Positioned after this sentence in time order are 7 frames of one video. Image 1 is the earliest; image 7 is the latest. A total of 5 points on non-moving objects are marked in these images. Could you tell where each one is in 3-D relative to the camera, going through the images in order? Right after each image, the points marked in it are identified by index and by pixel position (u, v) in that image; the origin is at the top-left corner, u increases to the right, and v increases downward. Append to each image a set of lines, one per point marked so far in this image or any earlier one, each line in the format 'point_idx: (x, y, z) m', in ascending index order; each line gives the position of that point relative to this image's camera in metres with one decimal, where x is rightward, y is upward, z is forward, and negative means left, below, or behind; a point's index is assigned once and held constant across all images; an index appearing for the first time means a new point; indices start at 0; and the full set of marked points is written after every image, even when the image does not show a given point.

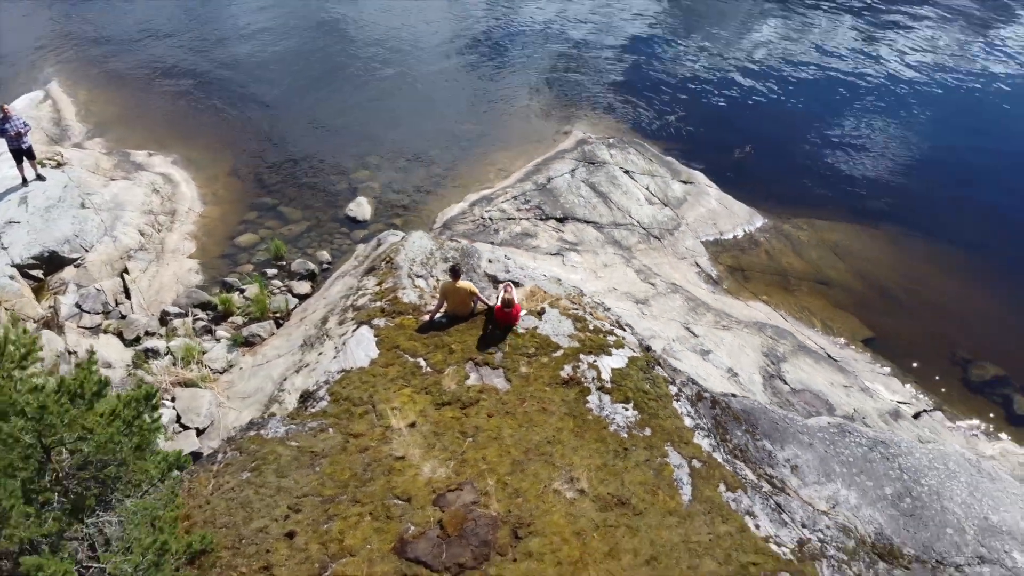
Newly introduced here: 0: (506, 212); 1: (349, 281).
0: (-0.1, +1.6, +17.3) m
1: (-2.9, +0.2, +14.9) m
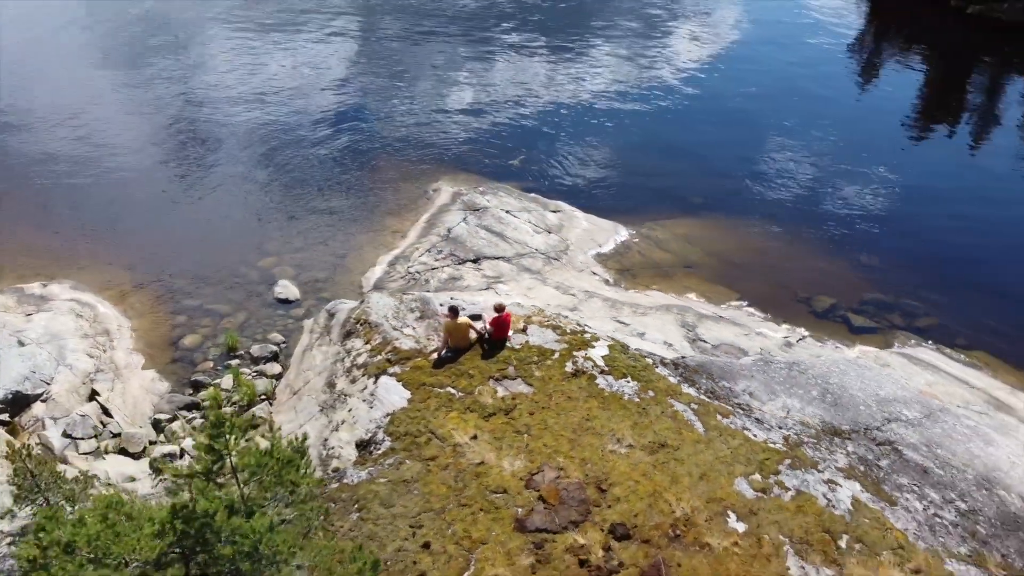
0: (-2.0, +0.6, +19.6) m
1: (-3.7, -1.2, +16.4) m
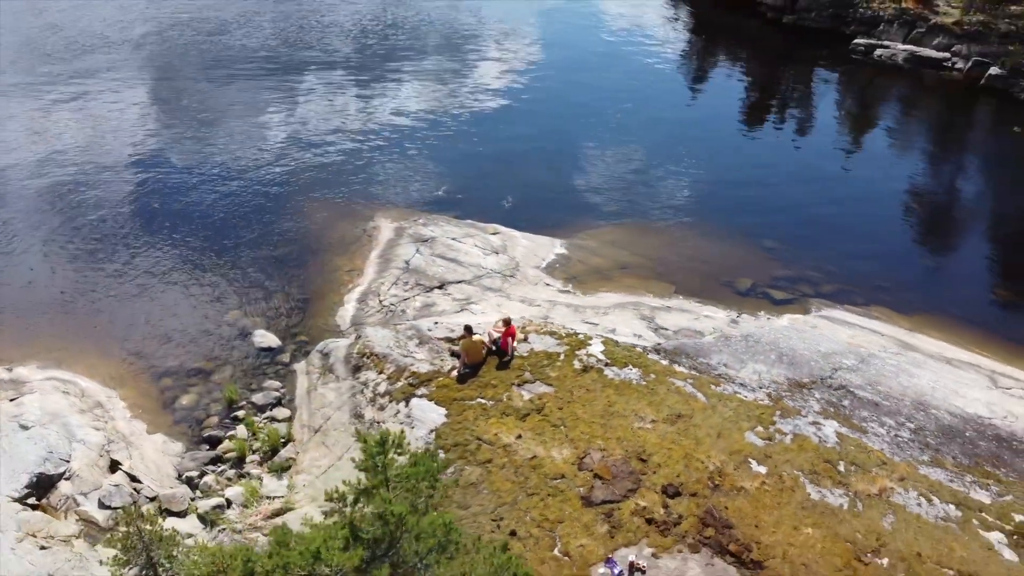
0: (-2.9, -0.2, +20.8) m
1: (-3.7, -2.0, +17.4) m
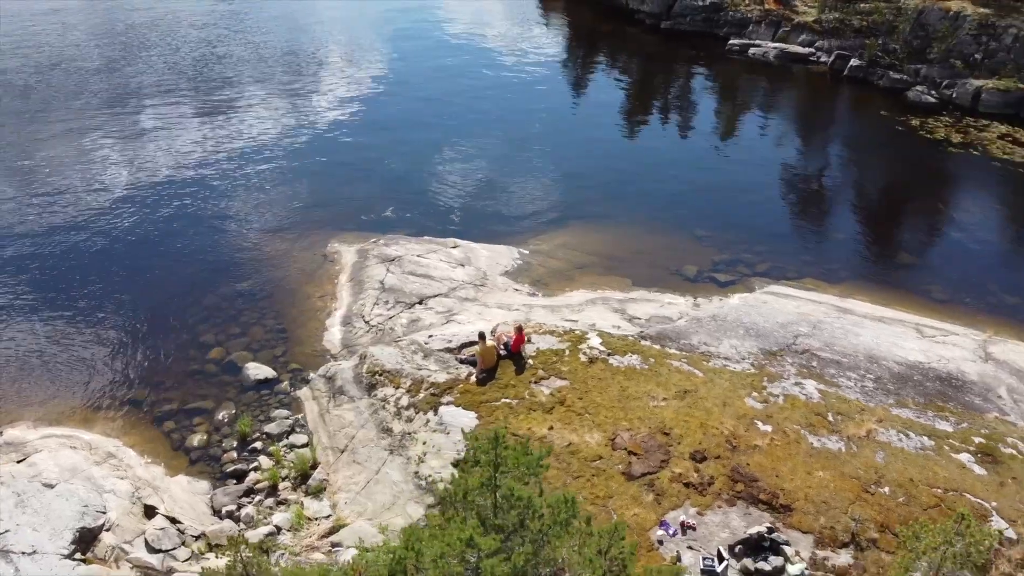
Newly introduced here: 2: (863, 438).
0: (-3.4, -0.7, +21.6) m
1: (-3.5, -2.6, +18.0) m
2: (+6.8, -2.9, +15.8) m
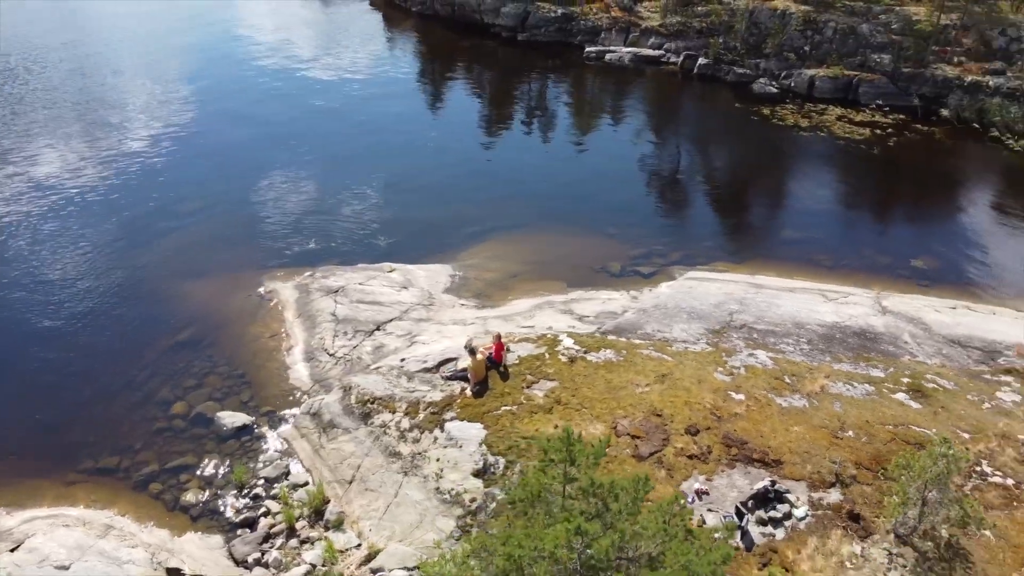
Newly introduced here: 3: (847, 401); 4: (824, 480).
0: (-4.5, -1.5, +21.9) m
1: (-3.6, -3.3, +18.4) m
2: (+6.8, -2.3, +18.2) m
3: (+7.4, -2.5, +18.0) m
4: (+6.1, -3.7, +15.9) m
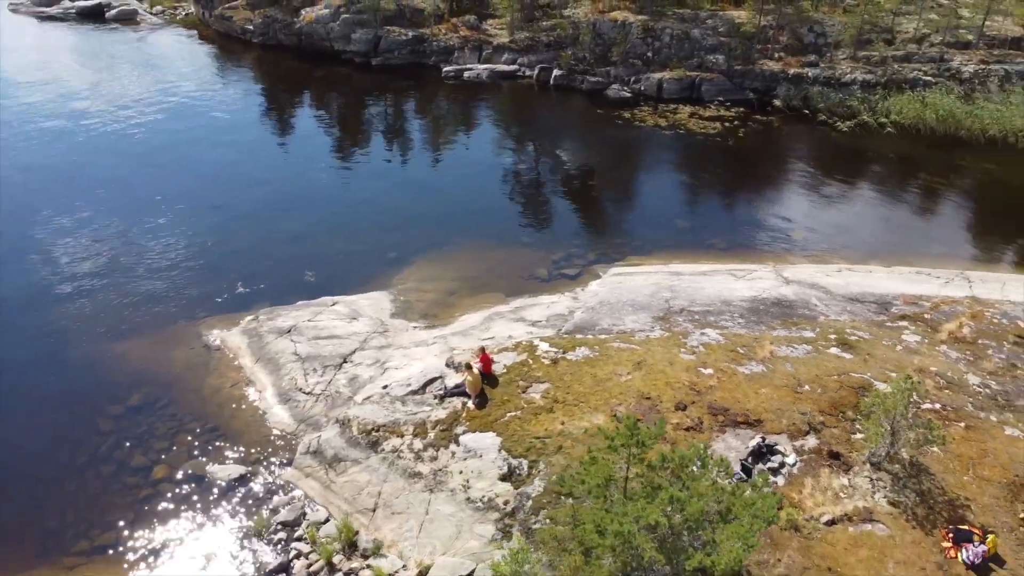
0: (-5.3, -2.5, +22.1) m
1: (-3.5, -4.1, +18.9) m
2: (+6.6, -1.8, +20.9) m
3: (+7.2, -1.8, +20.8) m
4: (+6.5, -3.2, +18.5) m
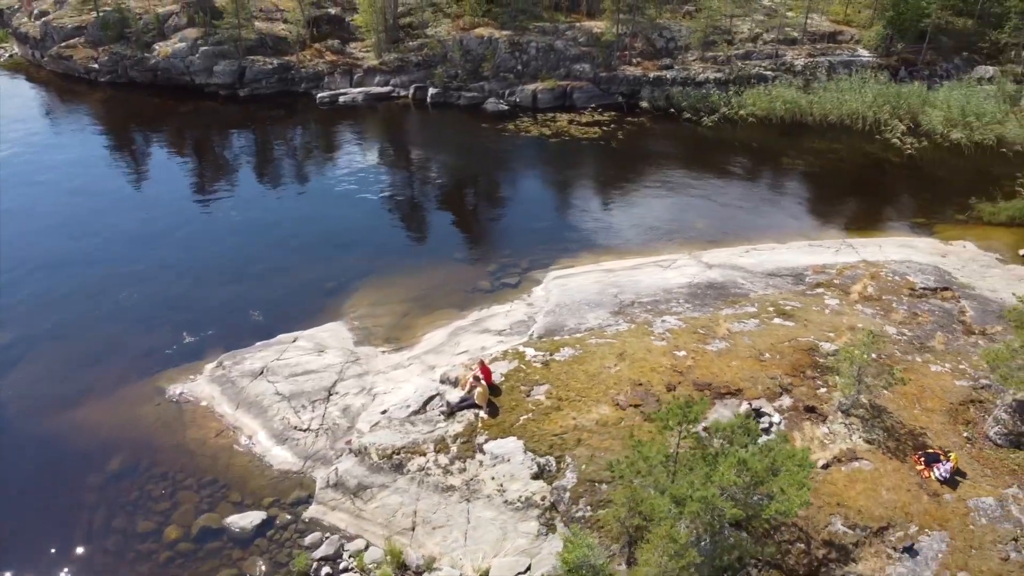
0: (-5.5, -3.5, +22.3) m
1: (-2.9, -4.8, +19.5) m
2: (+6.2, -1.3, +23.5) m
3: (+6.8, -1.3, +23.5) m
4: (+6.8, -2.7, +21.1) m
